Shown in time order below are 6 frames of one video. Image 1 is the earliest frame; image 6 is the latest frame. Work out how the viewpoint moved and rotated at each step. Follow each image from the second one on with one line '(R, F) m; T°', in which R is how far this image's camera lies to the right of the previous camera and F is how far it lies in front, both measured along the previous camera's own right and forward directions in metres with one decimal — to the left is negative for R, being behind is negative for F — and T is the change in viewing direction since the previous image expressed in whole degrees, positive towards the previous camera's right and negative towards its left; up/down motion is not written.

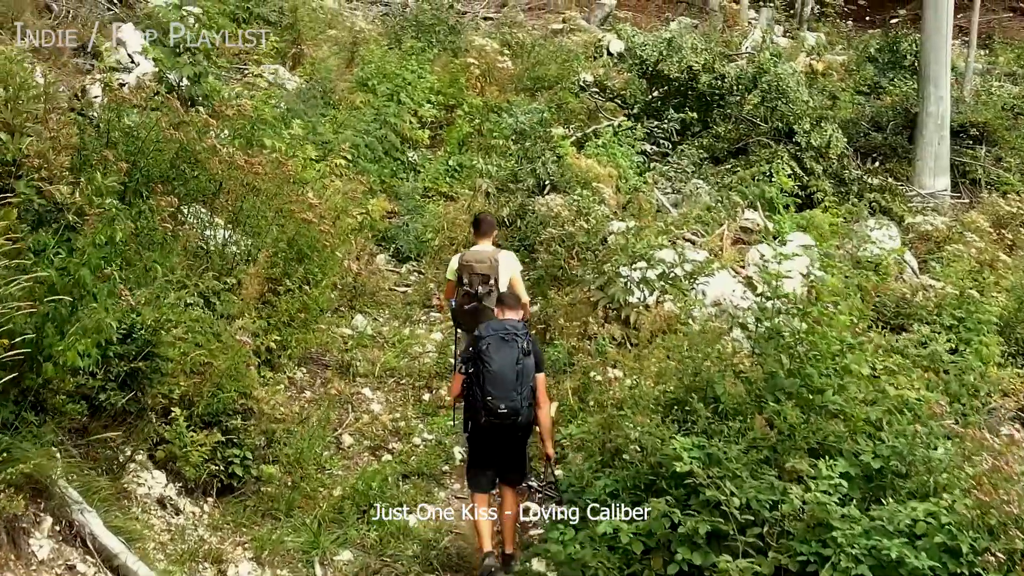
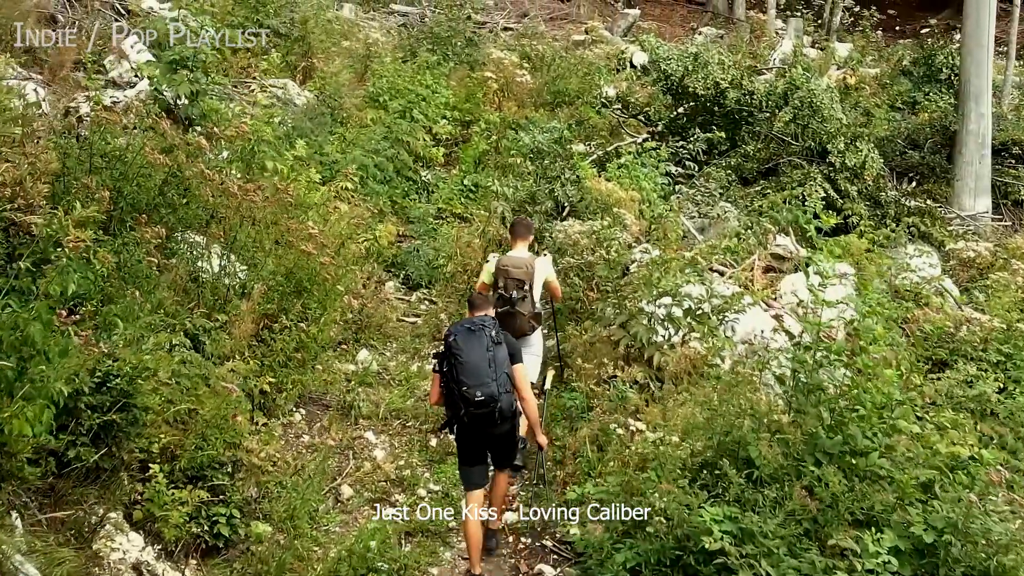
(0.0, +0.4) m; -1°
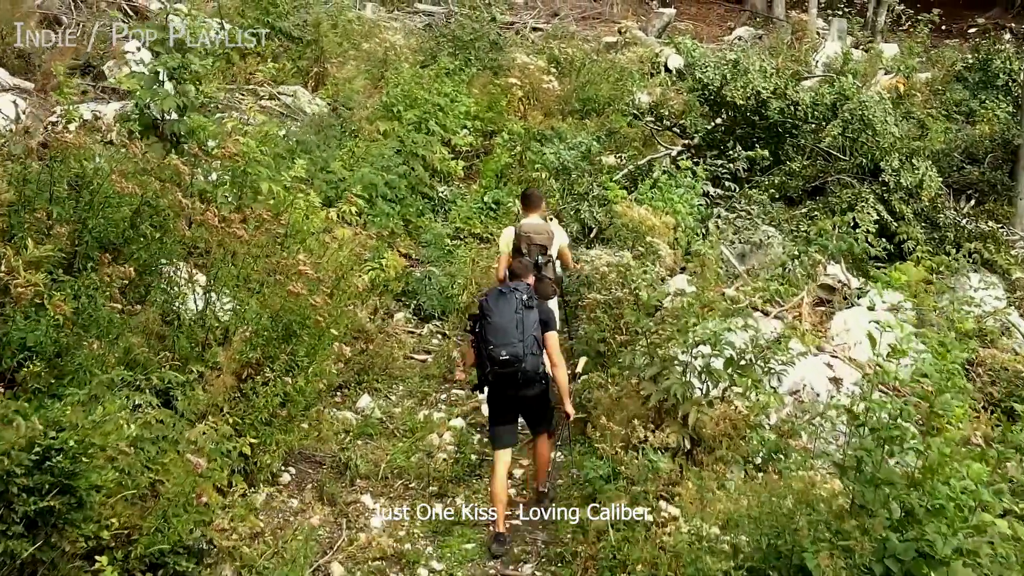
(+0.1, +0.7) m; -2°
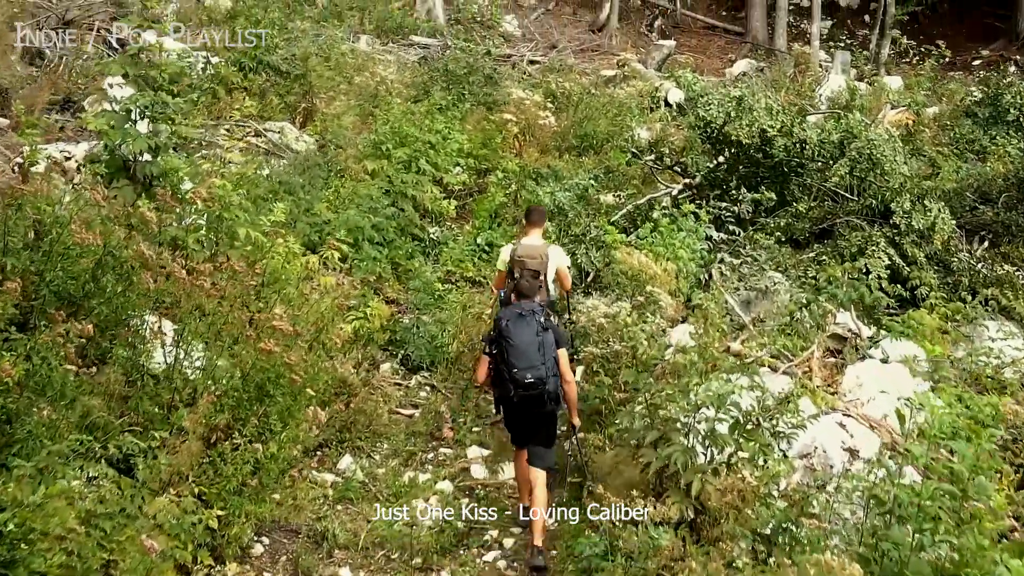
(+0.1, +0.3) m; 0°
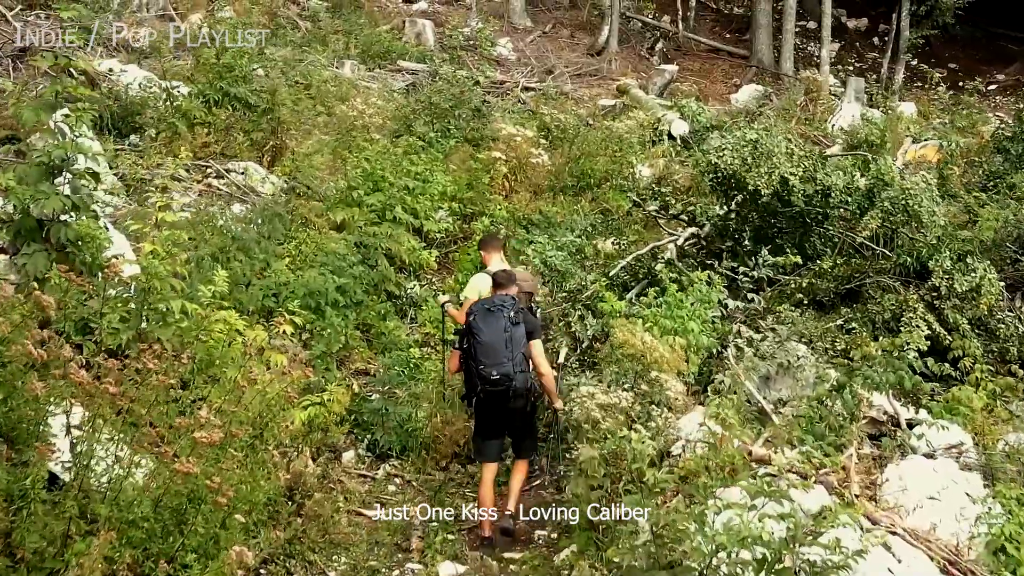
(+0.1, +0.9) m; 0°
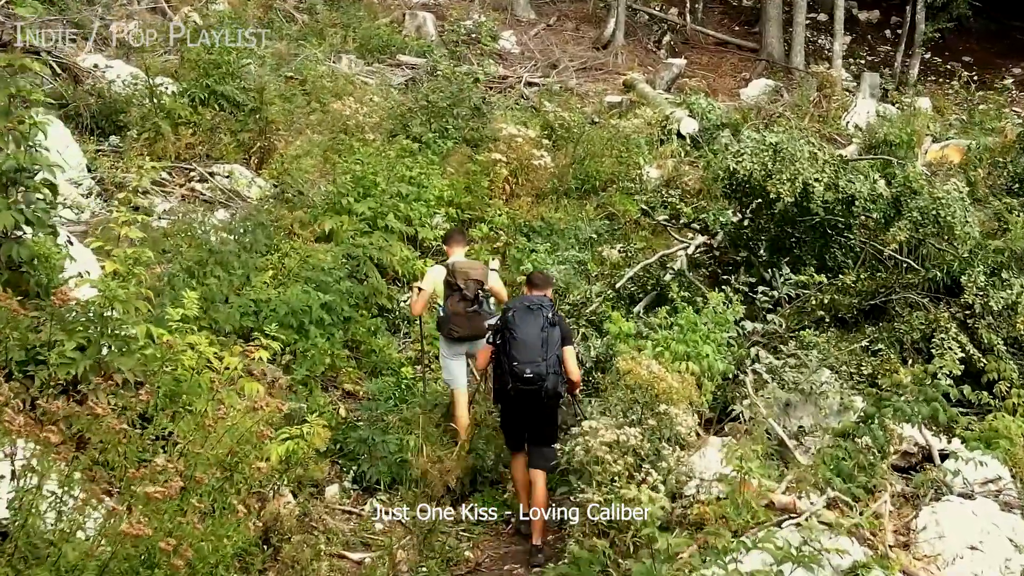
(0.0, +0.4) m; 0°
